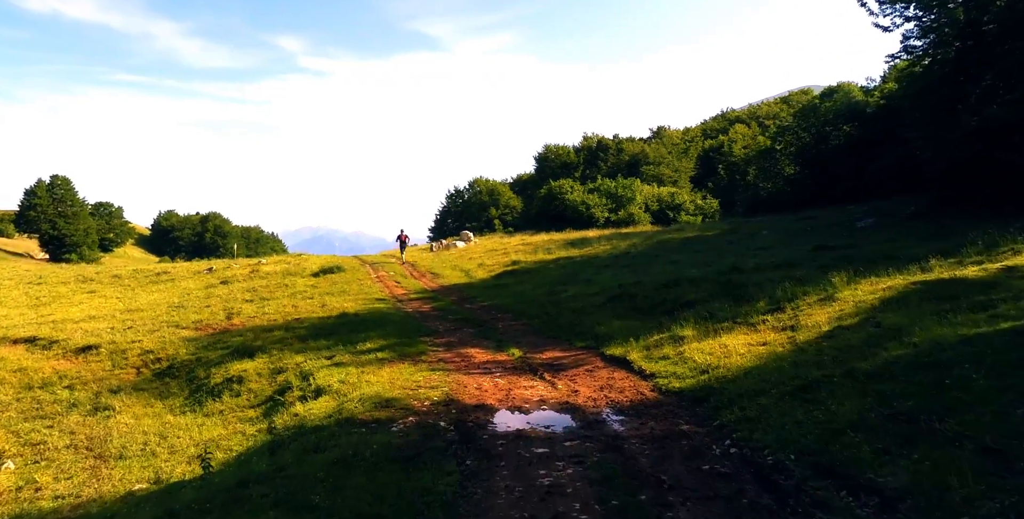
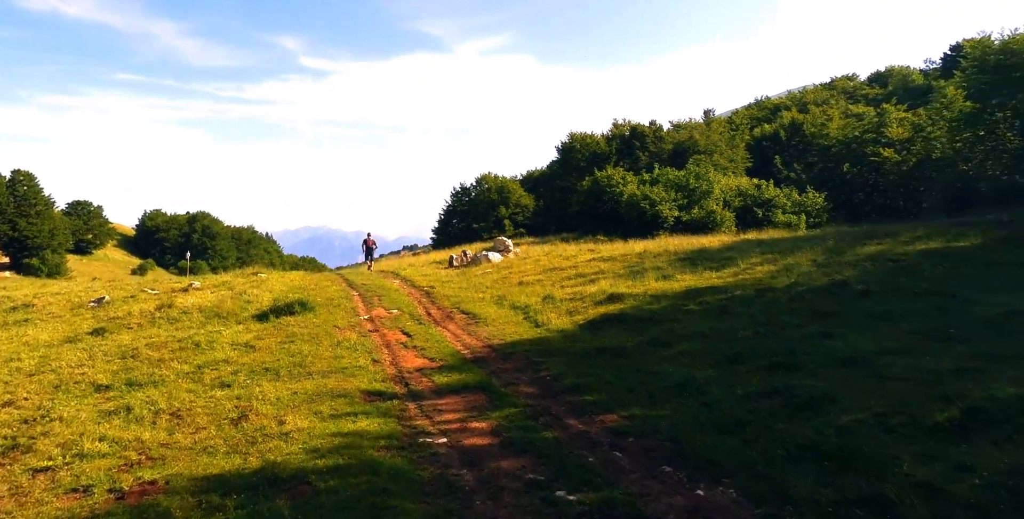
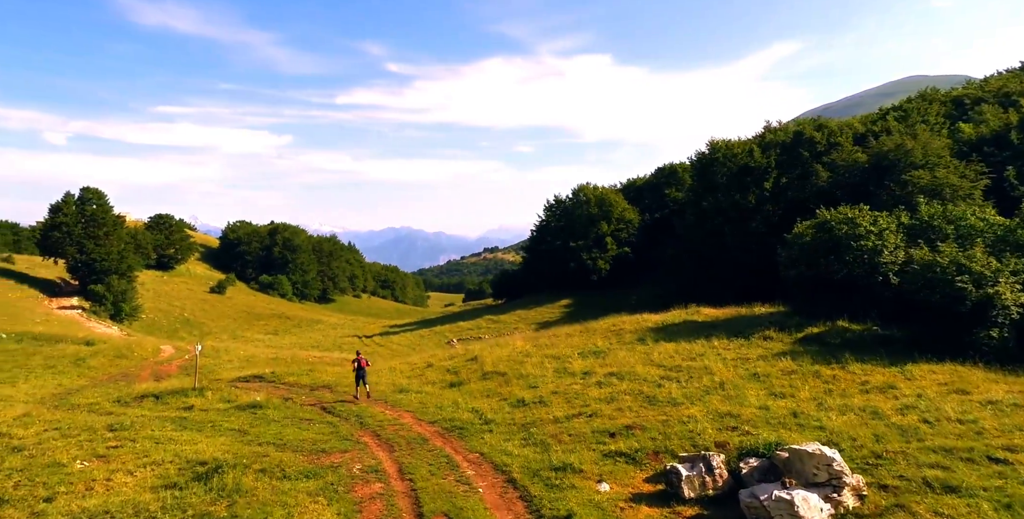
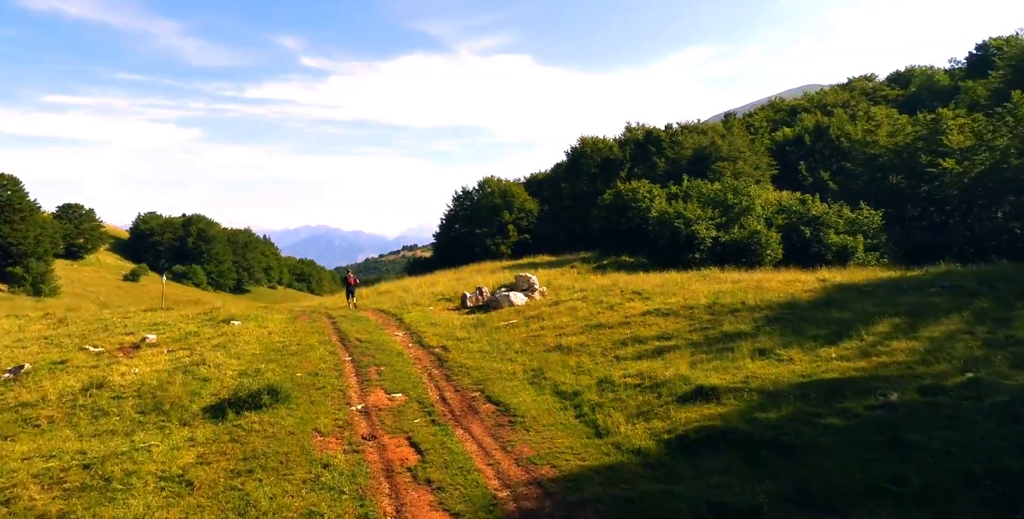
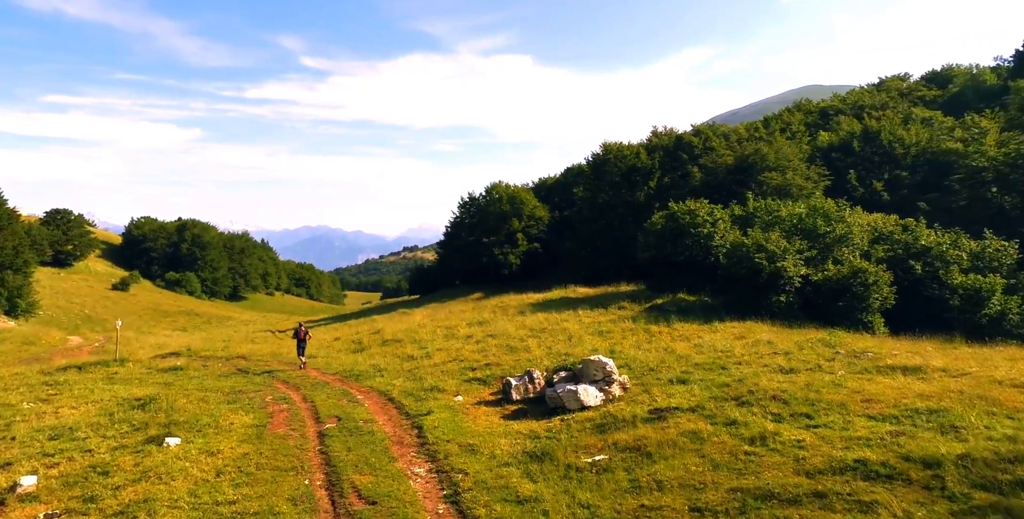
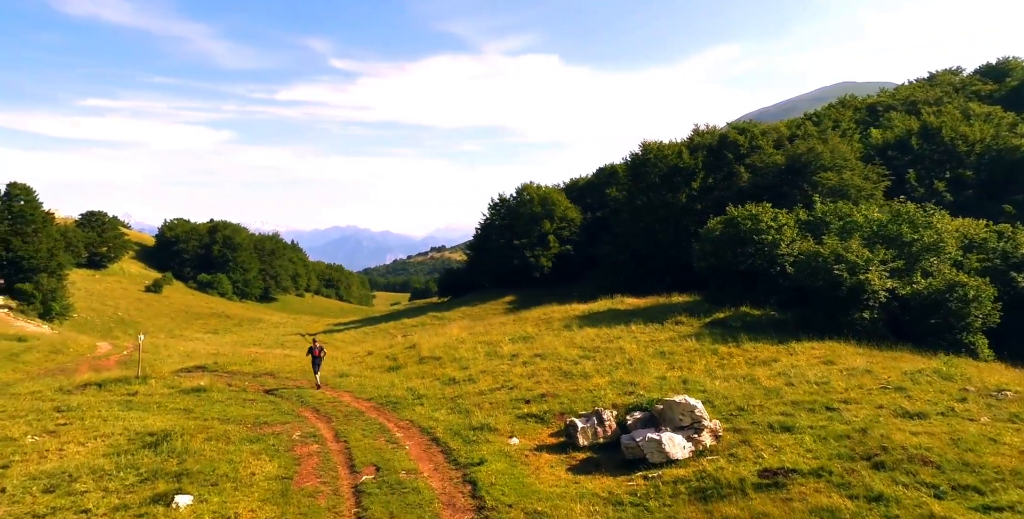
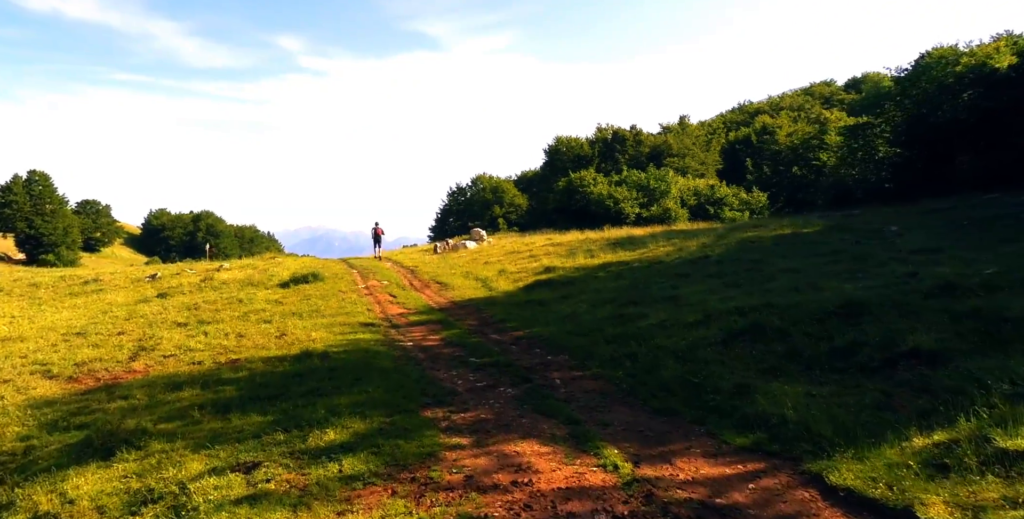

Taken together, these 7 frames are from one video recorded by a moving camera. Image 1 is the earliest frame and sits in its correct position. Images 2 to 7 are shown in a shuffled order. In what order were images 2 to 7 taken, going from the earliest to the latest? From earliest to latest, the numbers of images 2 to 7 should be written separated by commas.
7, 2, 4, 5, 6, 3
